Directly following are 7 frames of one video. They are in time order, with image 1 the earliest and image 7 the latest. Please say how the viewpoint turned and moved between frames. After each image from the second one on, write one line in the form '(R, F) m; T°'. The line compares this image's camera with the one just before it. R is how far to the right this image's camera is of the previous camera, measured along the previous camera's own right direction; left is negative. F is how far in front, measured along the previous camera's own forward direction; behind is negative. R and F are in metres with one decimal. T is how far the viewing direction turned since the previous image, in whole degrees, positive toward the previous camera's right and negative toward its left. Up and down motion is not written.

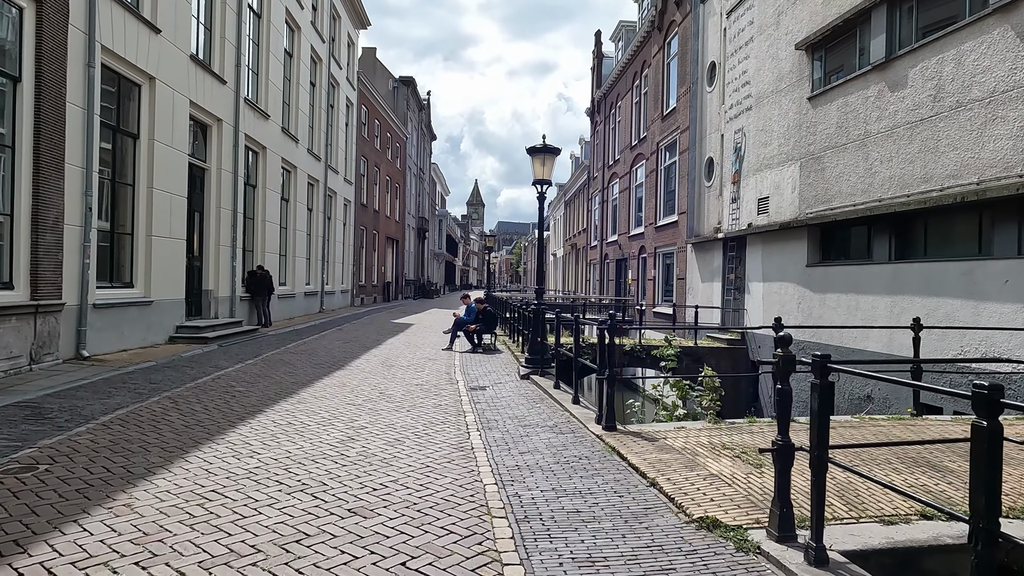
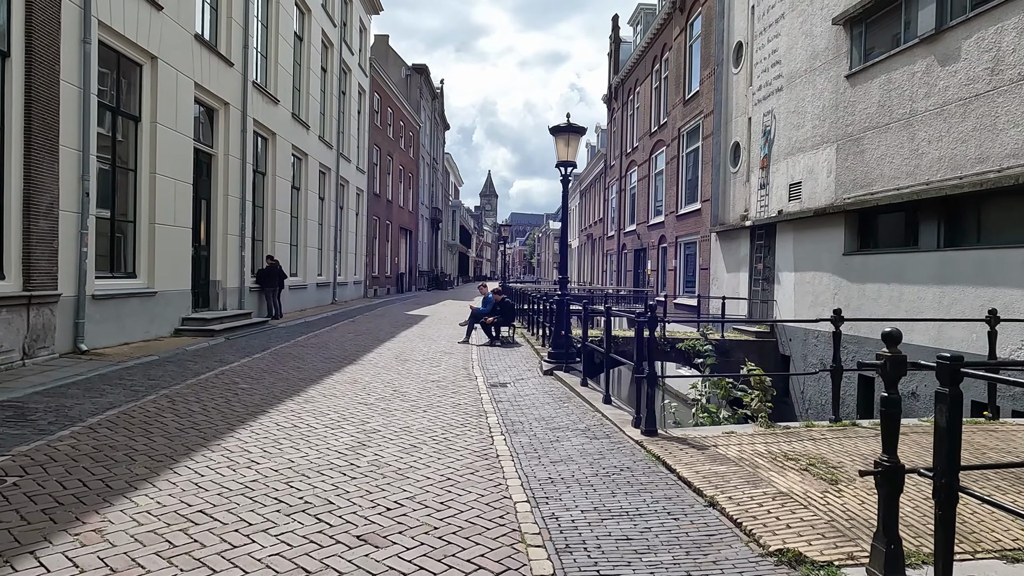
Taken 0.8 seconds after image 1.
(-0.1, +0.6) m; -1°
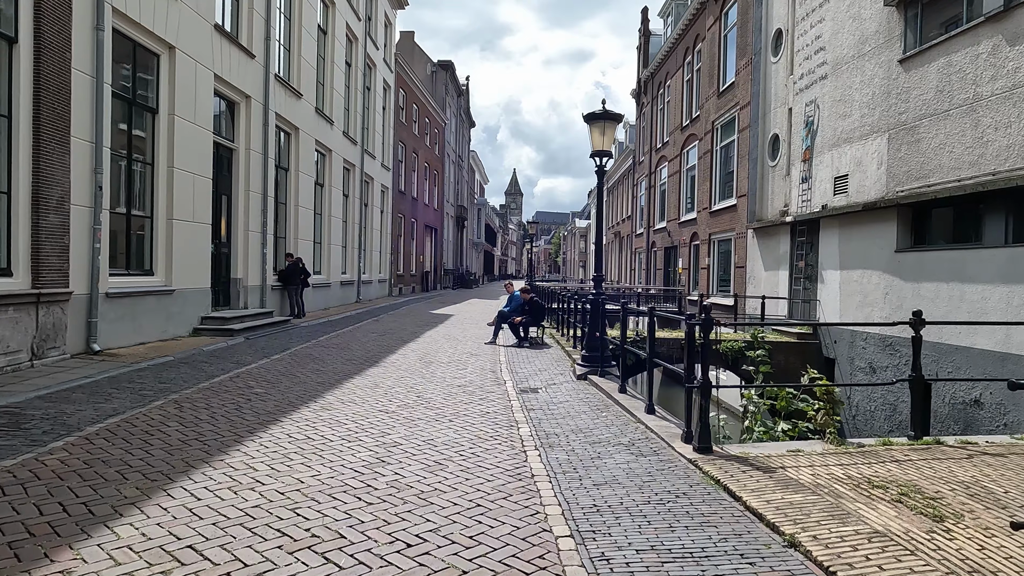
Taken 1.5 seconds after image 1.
(-0.1, +0.6) m; -2°
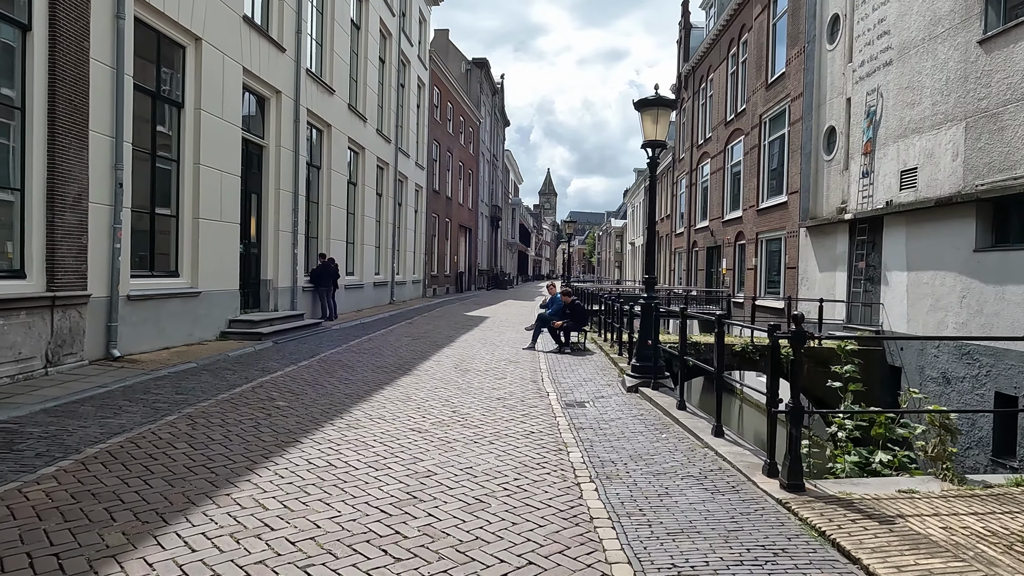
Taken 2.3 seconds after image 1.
(-0.1, +0.7) m; -3°
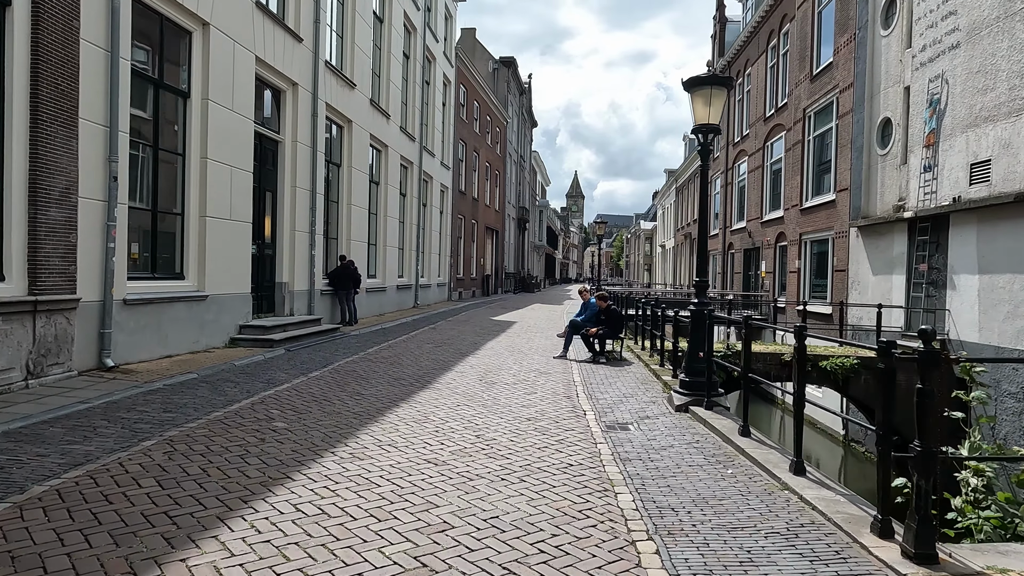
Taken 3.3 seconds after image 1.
(-0.1, +0.9) m; -2°
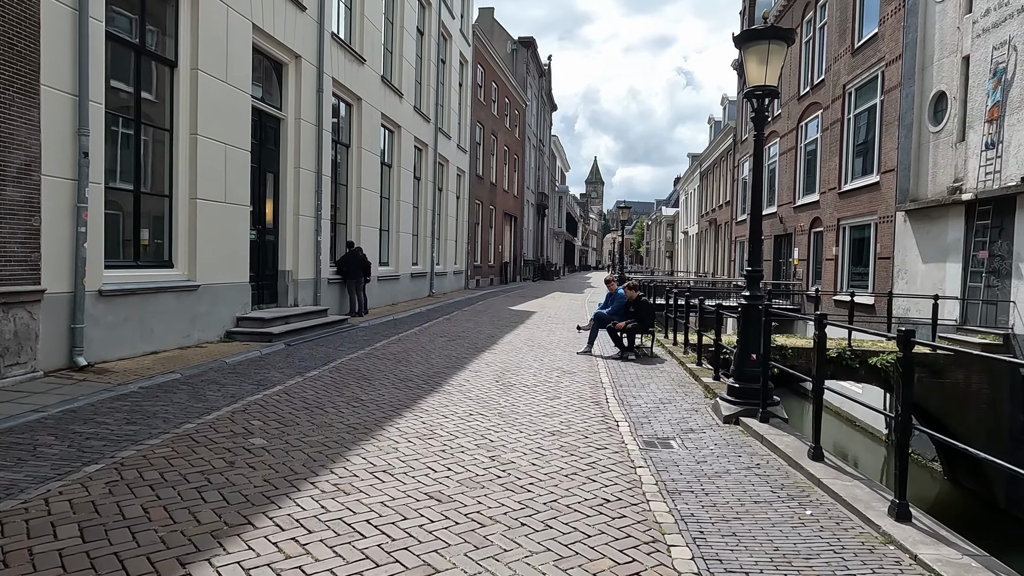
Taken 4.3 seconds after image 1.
(0.0, +0.9) m; -2°
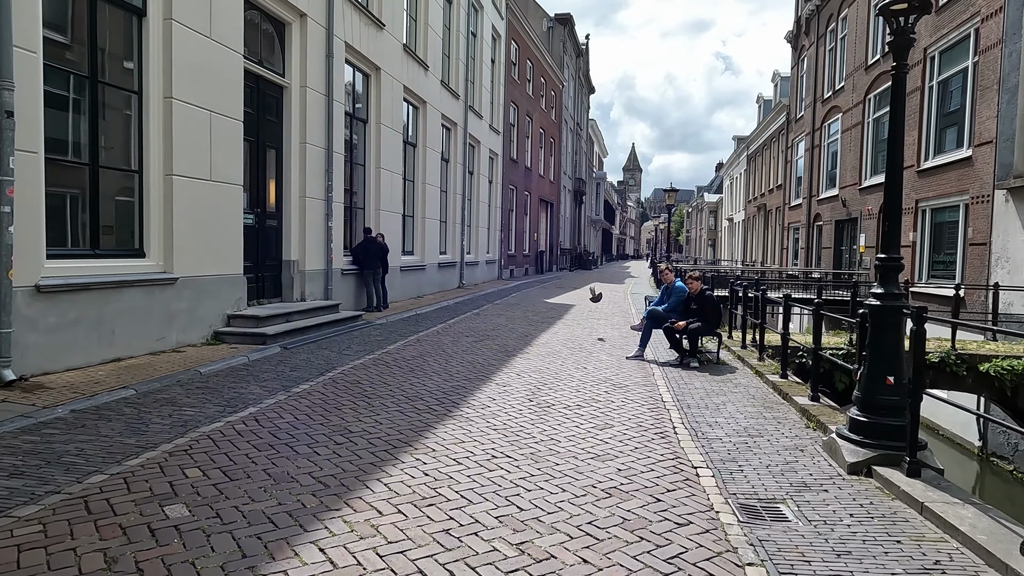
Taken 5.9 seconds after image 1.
(0.0, +1.6) m; -3°
